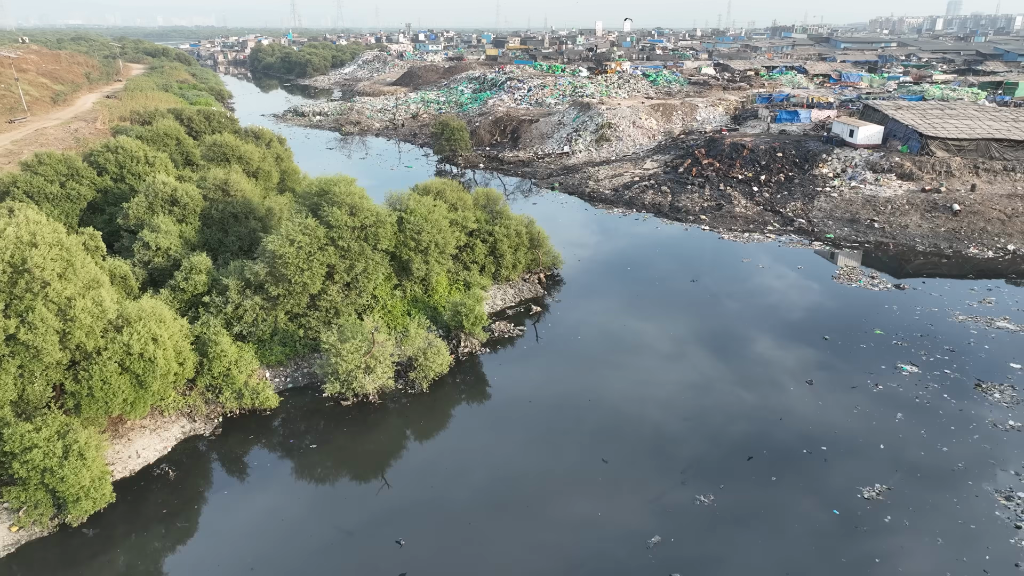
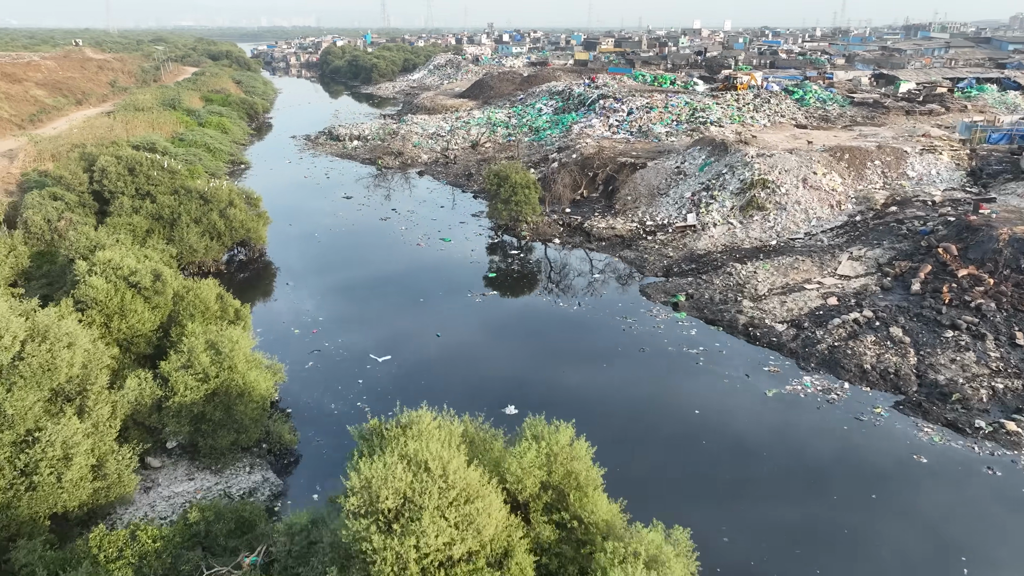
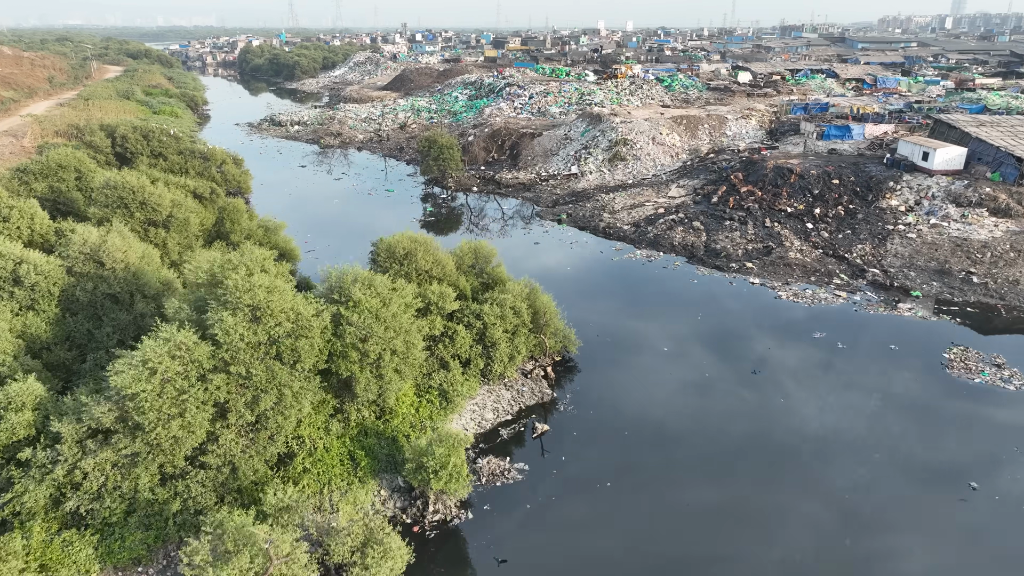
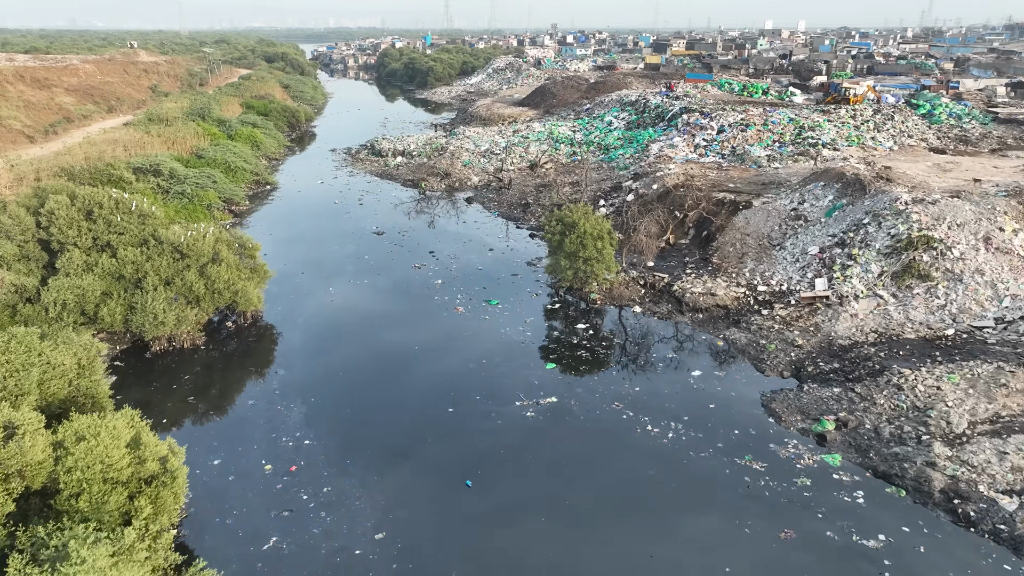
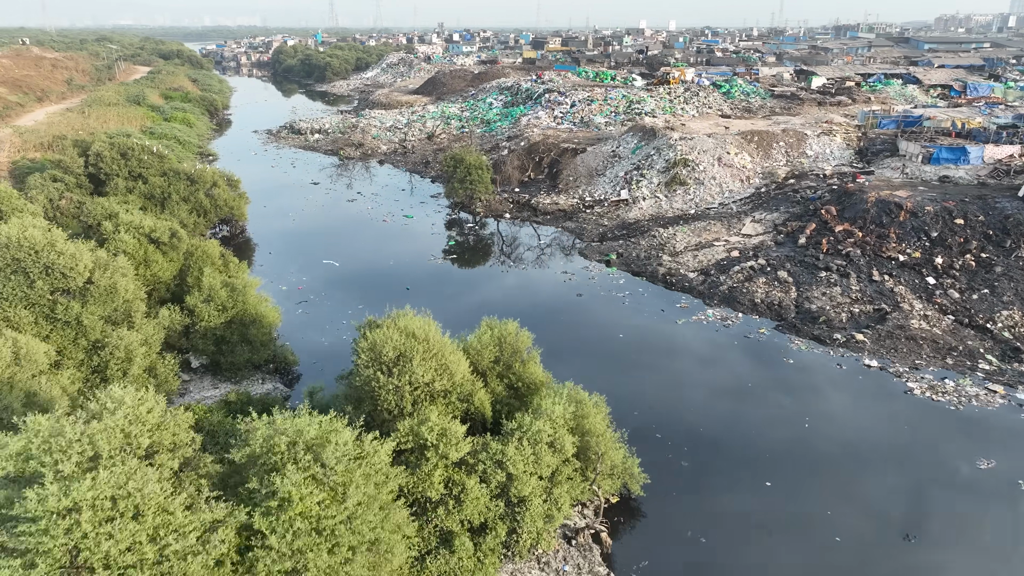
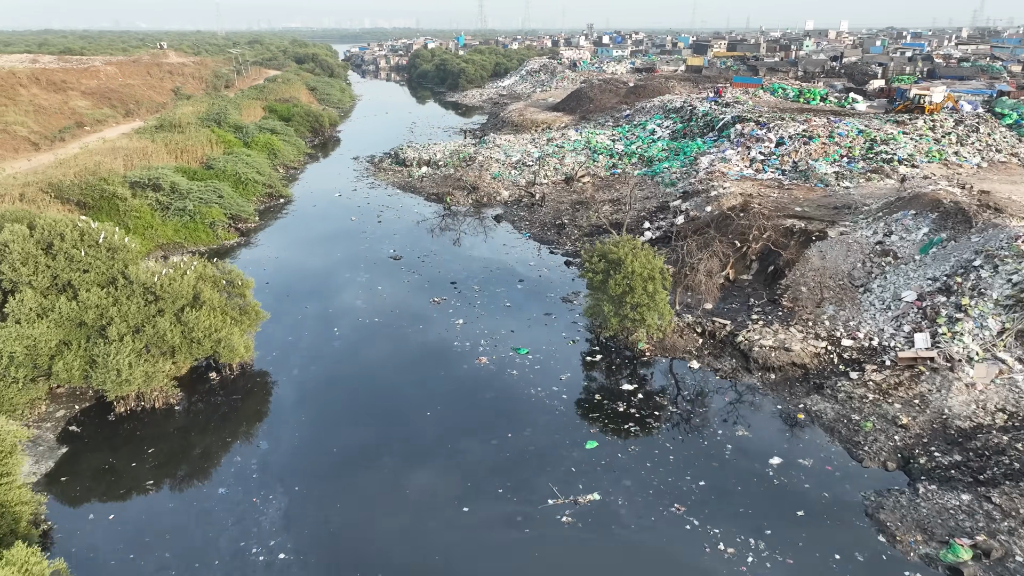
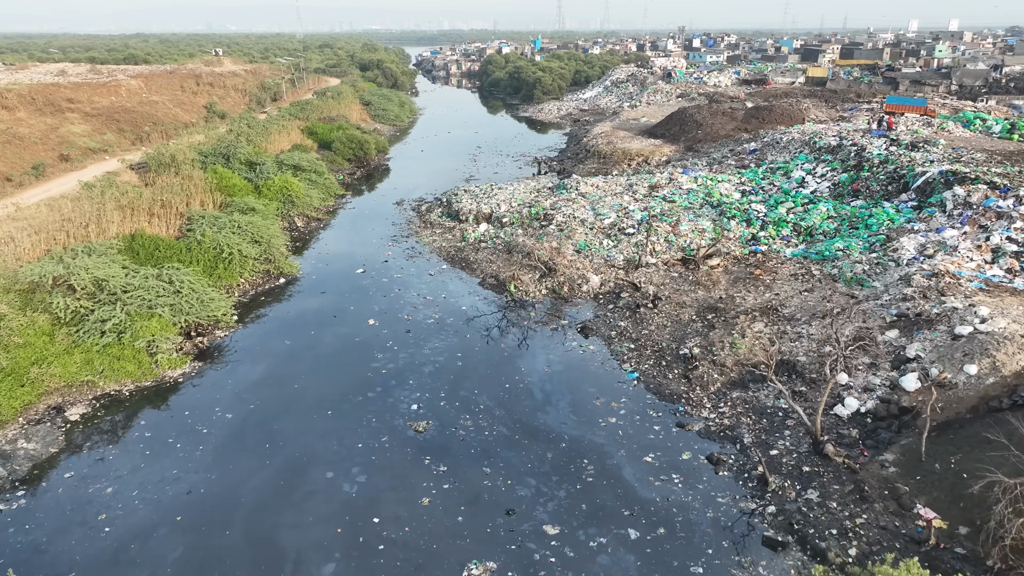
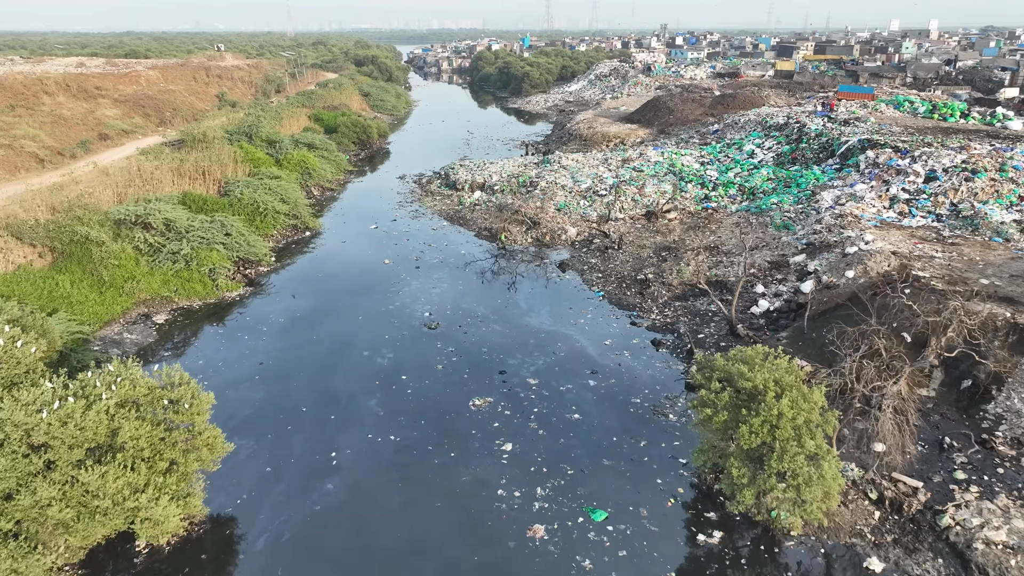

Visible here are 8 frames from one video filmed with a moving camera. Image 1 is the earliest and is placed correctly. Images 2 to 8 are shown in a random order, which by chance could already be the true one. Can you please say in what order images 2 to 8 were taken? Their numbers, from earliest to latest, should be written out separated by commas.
3, 5, 2, 4, 6, 8, 7
